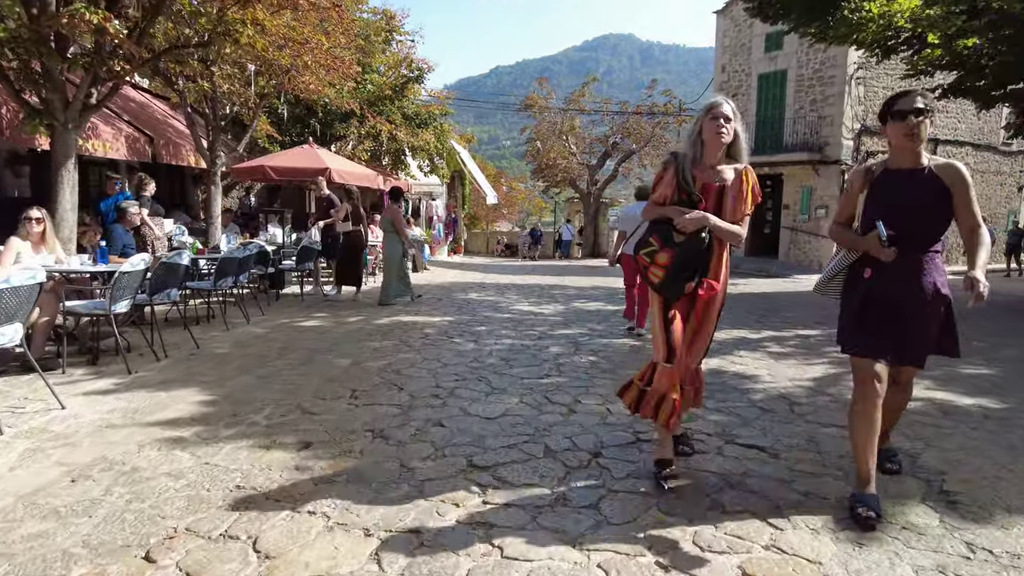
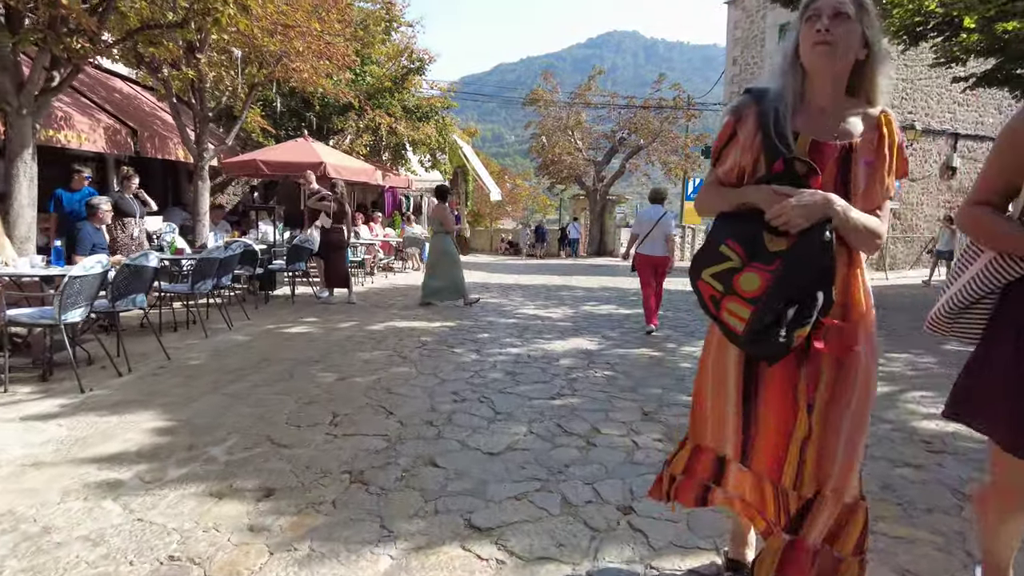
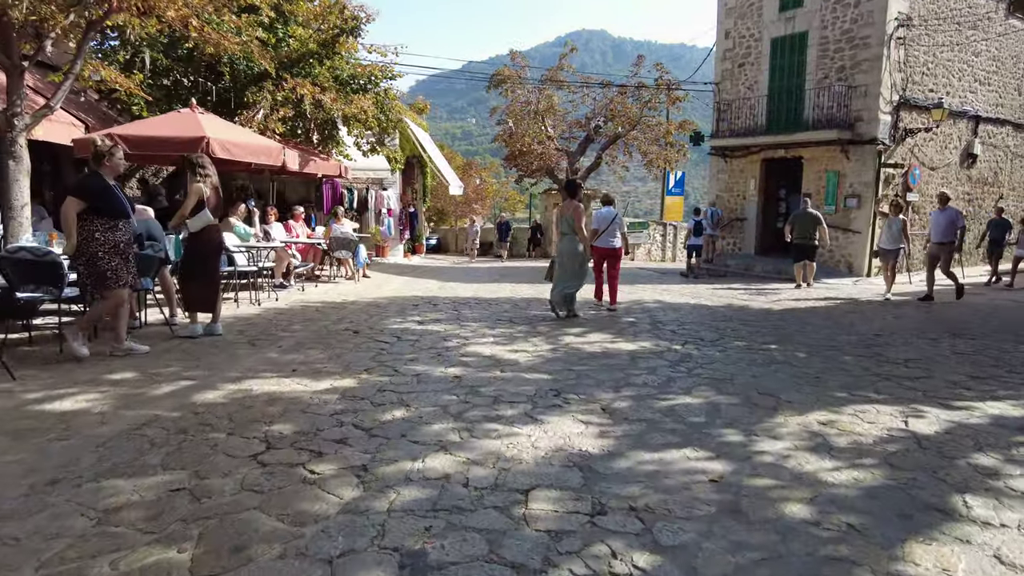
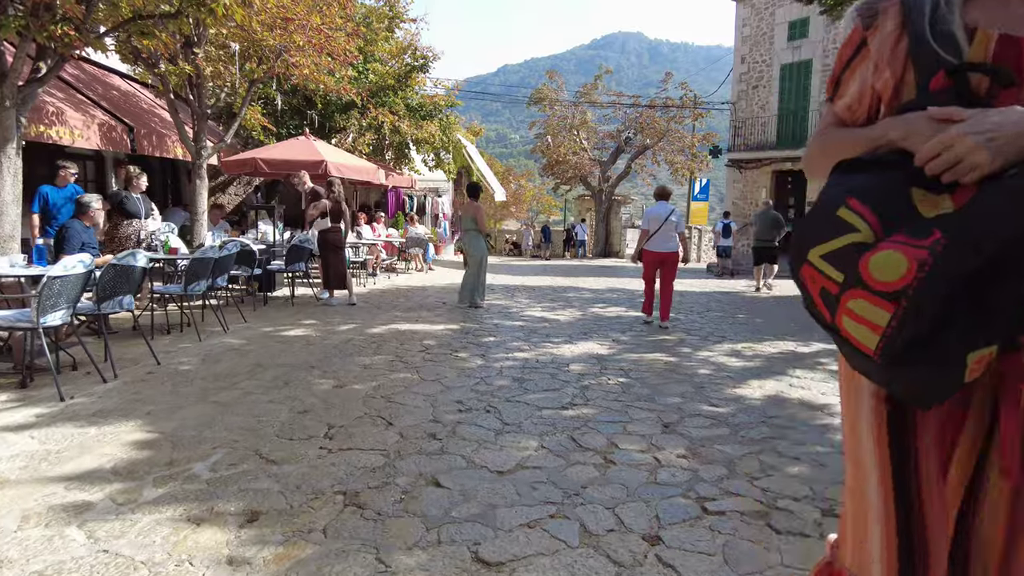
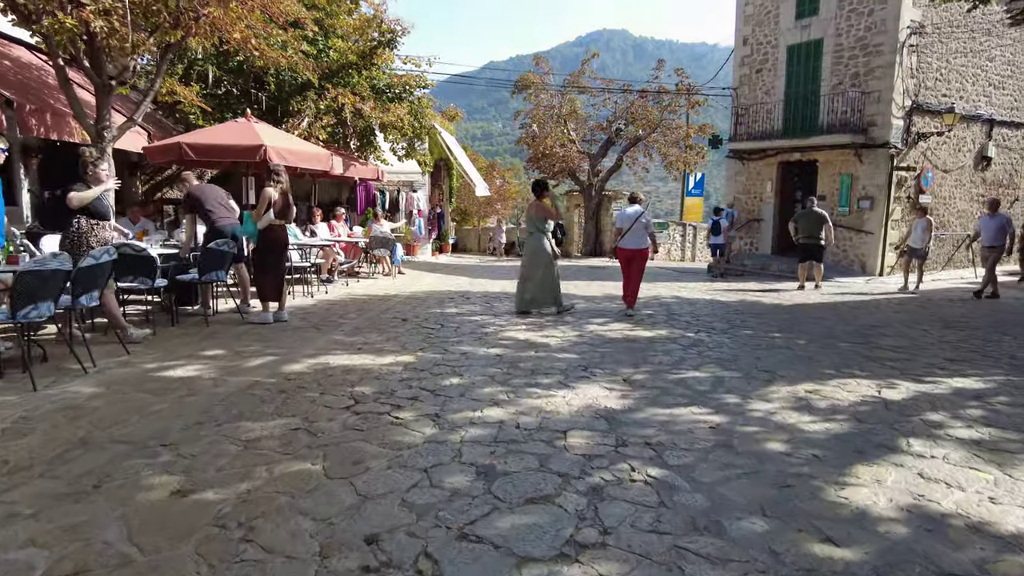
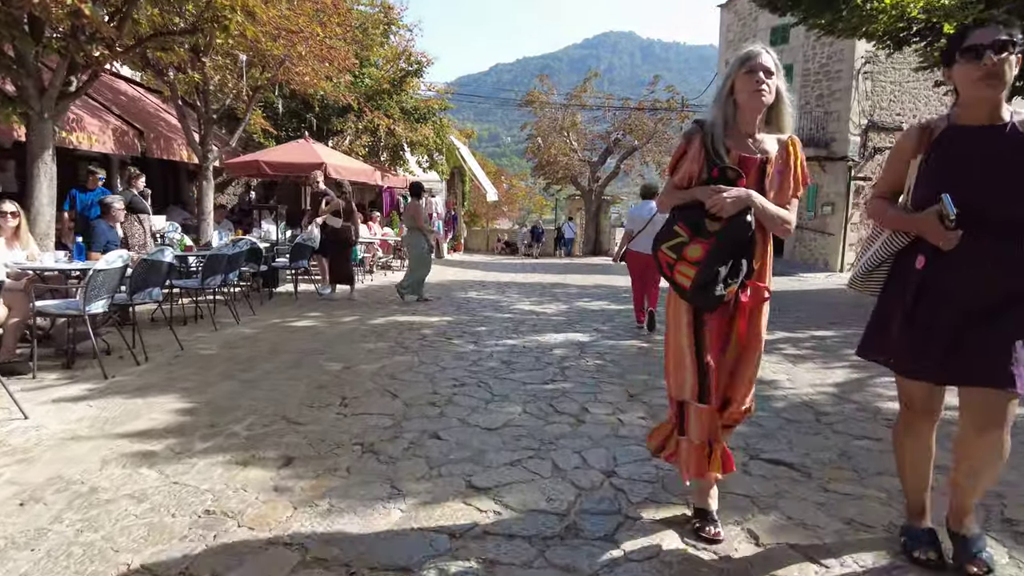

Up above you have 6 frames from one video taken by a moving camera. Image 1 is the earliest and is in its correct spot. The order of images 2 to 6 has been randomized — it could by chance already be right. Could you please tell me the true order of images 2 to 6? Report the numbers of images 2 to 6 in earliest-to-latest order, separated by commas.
6, 2, 4, 5, 3
